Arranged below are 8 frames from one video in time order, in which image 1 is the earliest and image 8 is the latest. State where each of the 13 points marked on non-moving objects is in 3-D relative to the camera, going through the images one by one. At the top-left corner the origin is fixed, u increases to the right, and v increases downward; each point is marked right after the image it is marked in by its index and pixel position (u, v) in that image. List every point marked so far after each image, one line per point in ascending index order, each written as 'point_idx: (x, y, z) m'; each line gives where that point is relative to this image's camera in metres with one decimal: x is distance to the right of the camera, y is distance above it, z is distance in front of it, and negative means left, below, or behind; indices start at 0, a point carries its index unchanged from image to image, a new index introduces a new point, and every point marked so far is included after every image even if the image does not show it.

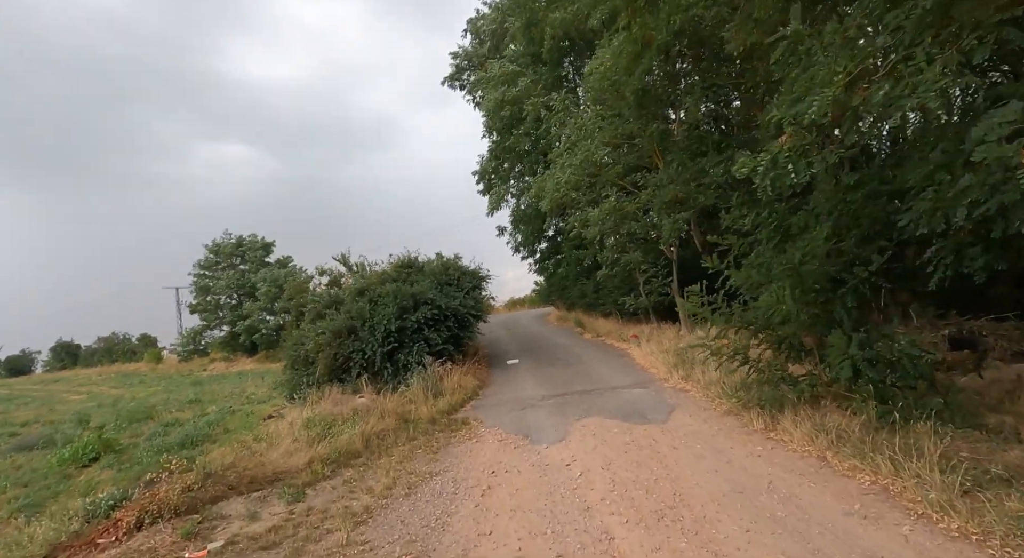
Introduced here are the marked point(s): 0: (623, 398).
0: (+1.9, -2.0, +9.8) m
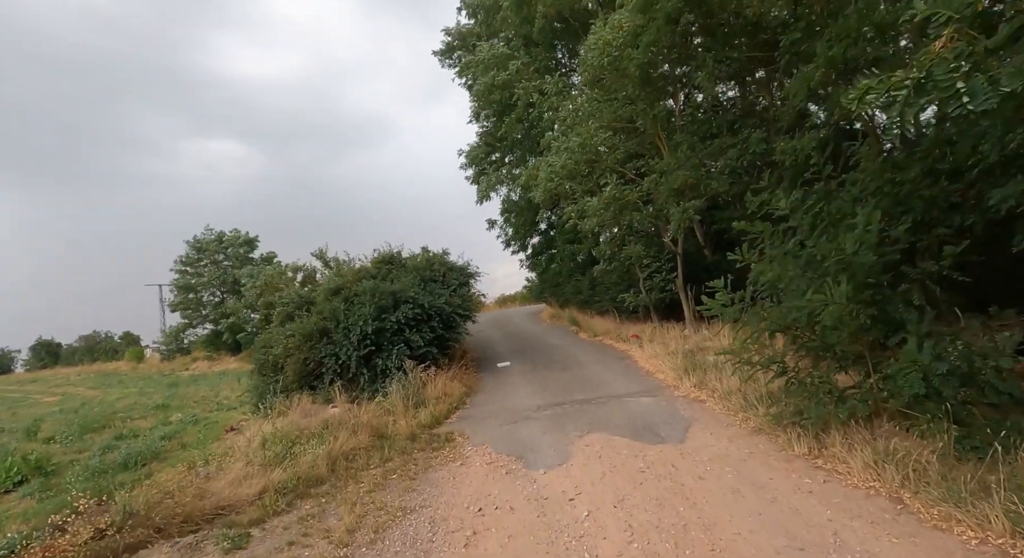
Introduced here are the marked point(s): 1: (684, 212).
0: (+1.8, -2.0, +8.6) m
1: (+3.2, +1.3, +10.8) m
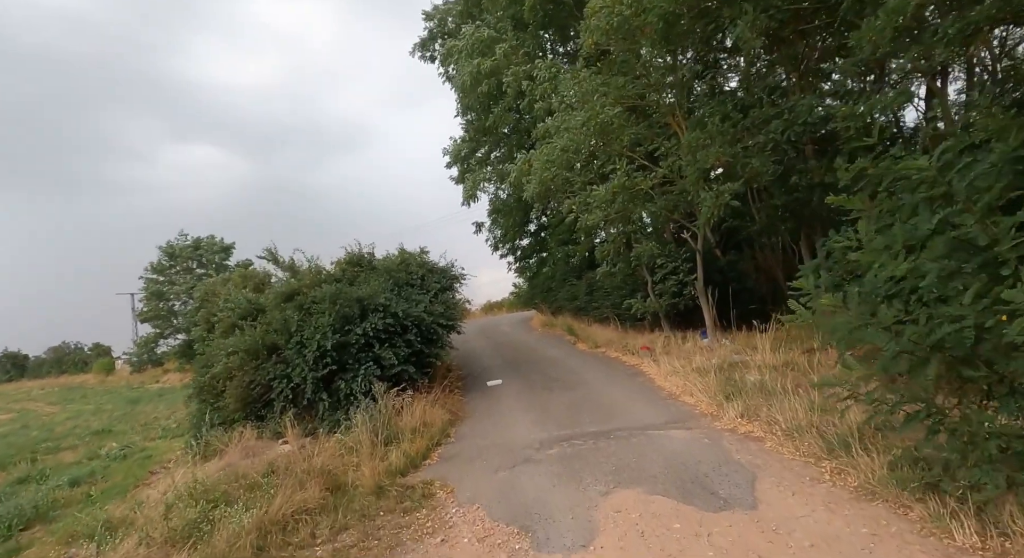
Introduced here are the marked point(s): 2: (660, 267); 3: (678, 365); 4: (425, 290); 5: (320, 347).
0: (+1.7, -2.0, +6.7) m
1: (+3.1, +1.2, +8.9) m
2: (+3.1, +0.1, +11.7) m
3: (+3.0, -1.6, +10.3) m
4: (-1.7, -0.2, +11.2) m
5: (-2.9, -1.0, +8.8) m
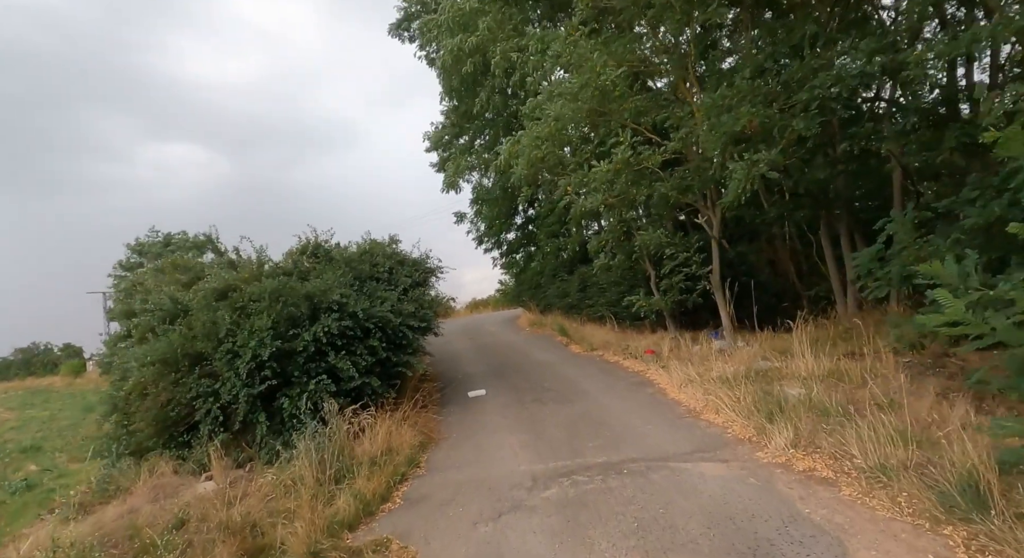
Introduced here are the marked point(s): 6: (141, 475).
0: (+1.6, -1.9, +5.0) m
1: (+2.9, +1.4, +7.3) m
2: (+2.8, +0.3, +10.1) m
3: (+2.7, -1.4, +8.7) m
4: (-2.0, -0.1, +9.4) m
5: (-3.1, -0.9, +7.0) m
6: (-4.3, -2.3, +6.7) m
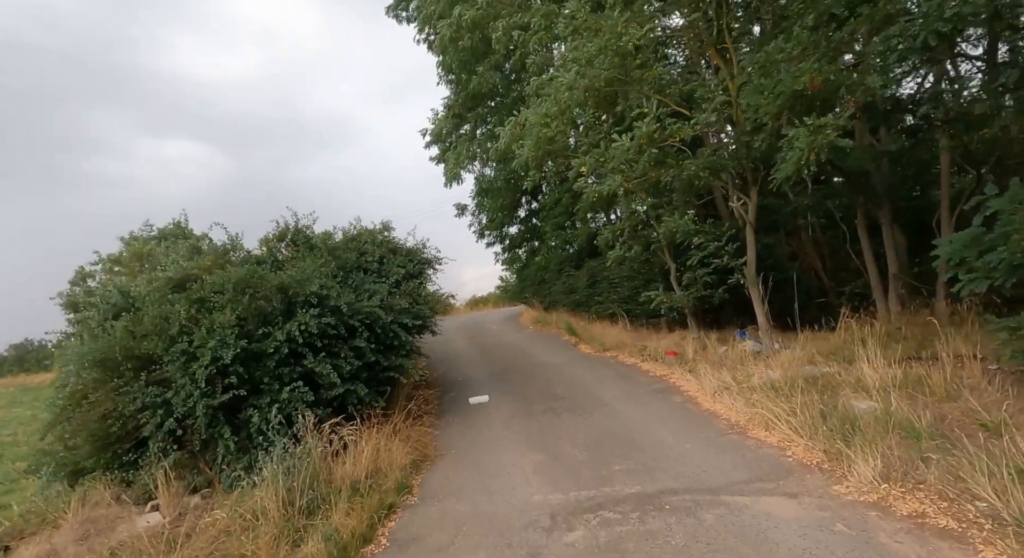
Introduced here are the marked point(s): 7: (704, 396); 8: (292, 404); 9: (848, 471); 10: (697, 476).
0: (+1.7, -1.8, +3.9) m
1: (+3.0, +1.5, +6.2) m
2: (+2.9, +0.4, +9.0) m
3: (+2.8, -1.3, +7.6) m
4: (-1.8, 0.0, +8.3) m
5: (-3.0, -0.8, +5.9) m
6: (-4.2, -2.2, +5.6) m
7: (+2.6, -1.5, +7.6) m
8: (-2.3, -1.3, +6.1) m
9: (+2.7, -1.5, +4.5) m
10: (+1.6, -1.7, +5.1) m
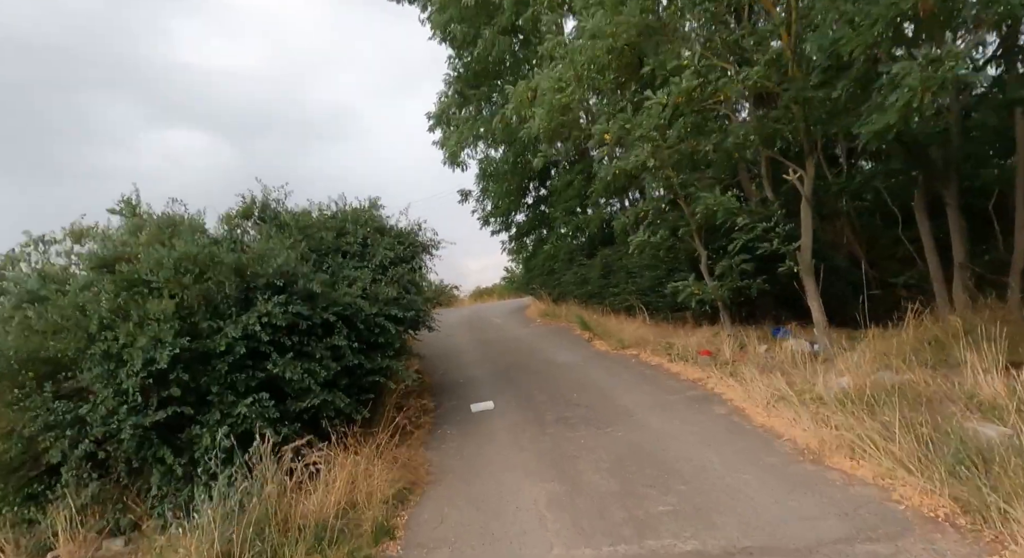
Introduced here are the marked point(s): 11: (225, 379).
0: (+1.8, -1.7, +2.6) m
1: (+3.1, +1.6, +4.8) m
2: (+3.1, +0.5, +7.6) m
3: (+3.0, -1.2, +6.2) m
4: (-1.7, +0.2, +7.0) m
5: (-2.9, -0.7, +4.6) m
6: (-4.1, -2.0, +4.3) m
7: (+2.7, -1.4, +6.3) m
8: (-2.2, -1.2, +4.9) m
9: (+2.7, -1.4, +3.2) m
10: (+1.7, -1.6, +3.8) m
11: (-2.5, -0.9, +5.0) m
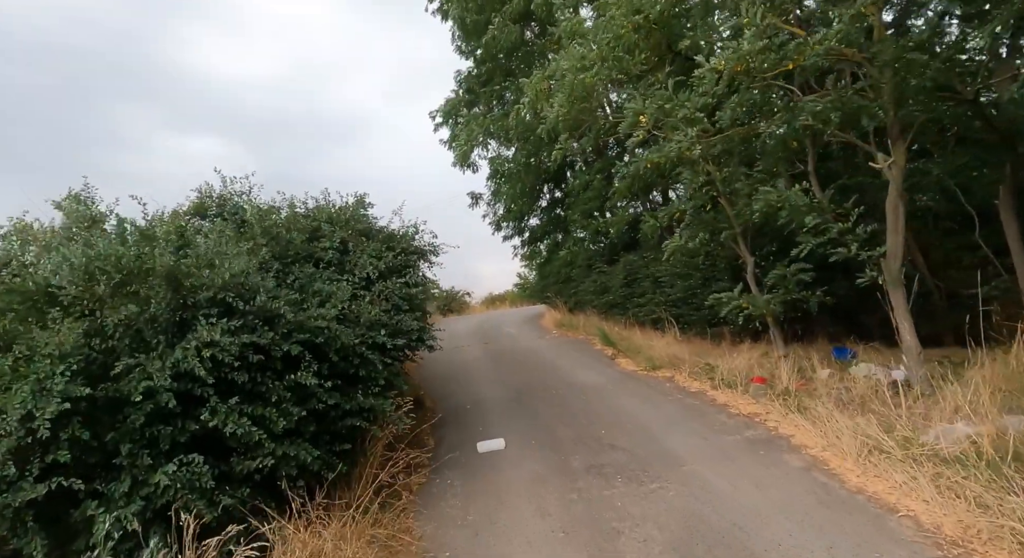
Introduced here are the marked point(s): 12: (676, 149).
0: (+1.8, -1.8, +1.2) m
1: (+3.3, +1.5, +3.4) m
2: (+3.2, +0.4, +6.2) m
3: (+3.1, -1.3, +4.8) m
4: (-1.6, 0.0, +5.7) m
5: (-2.8, -0.8, +3.3) m
6: (-4.0, -2.1, +3.0) m
7: (+2.8, -1.5, +4.9) m
8: (-2.1, -1.3, +3.6) m
9: (+2.8, -1.5, +1.8) m
10: (+1.8, -1.7, +2.4) m
11: (-2.4, -1.0, +3.7) m
12: (+1.8, +1.4, +6.3) m
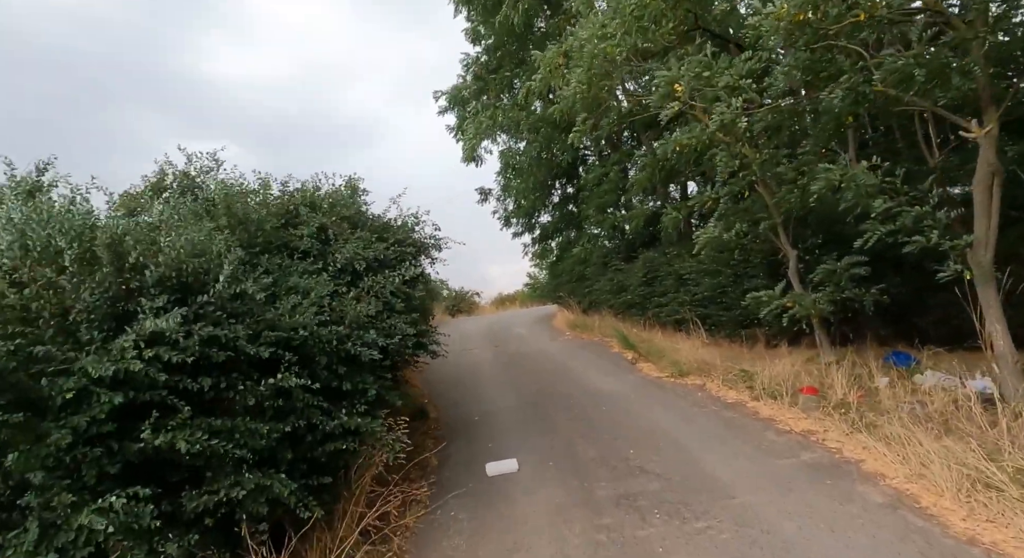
0: (+1.9, -1.7, +0.3) m
1: (+3.3, +1.5, +2.5) m
2: (+3.4, +0.4, +5.3) m
3: (+3.2, -1.3, +3.9) m
4: (-1.4, +0.1, +4.8) m
5: (-2.7, -0.8, +2.5) m
6: (-4.0, -2.1, +2.2) m
7: (+2.9, -1.5, +4.0) m
8: (-2.0, -1.3, +2.7) m
9: (+2.9, -1.5, +0.9) m
10: (+1.9, -1.7, +1.5) m
11: (-2.3, -1.0, +2.9) m
12: (+1.9, +1.5, +5.4) m
